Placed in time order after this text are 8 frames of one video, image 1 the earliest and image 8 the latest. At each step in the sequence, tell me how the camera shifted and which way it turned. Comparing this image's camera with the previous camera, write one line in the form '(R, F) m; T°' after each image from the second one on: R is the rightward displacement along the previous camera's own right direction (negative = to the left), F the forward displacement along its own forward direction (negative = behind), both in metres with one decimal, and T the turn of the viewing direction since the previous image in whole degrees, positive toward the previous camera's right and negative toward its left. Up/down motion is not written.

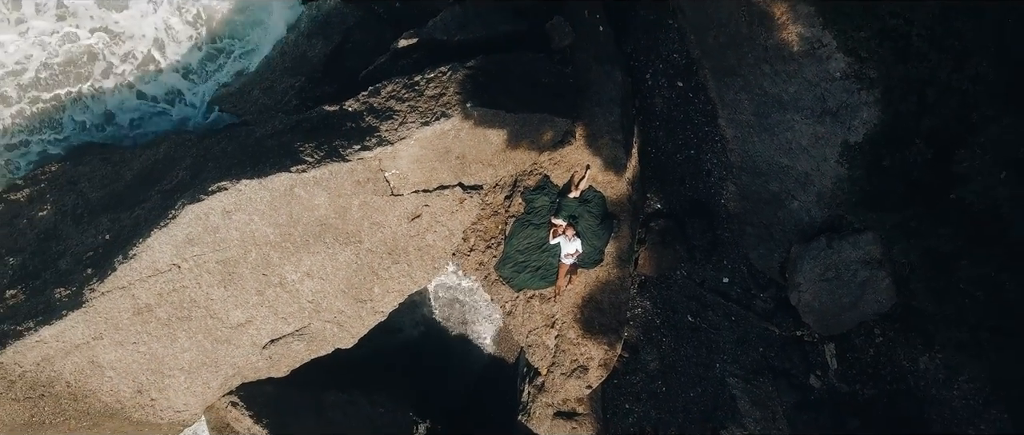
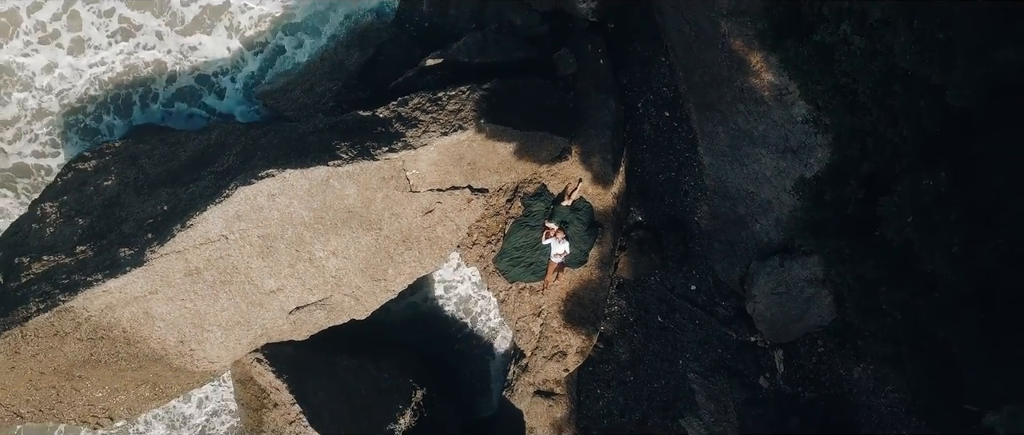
(0.0, -1.1) m; 0°
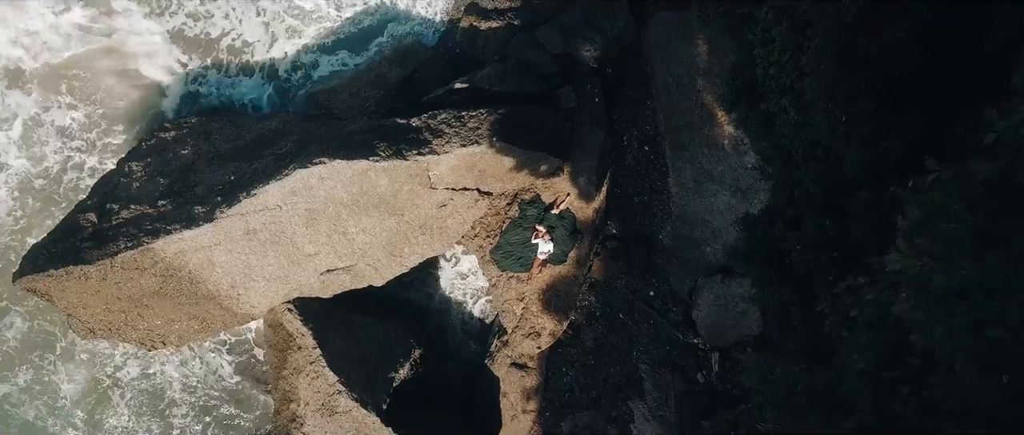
(0.0, -1.8) m; 0°
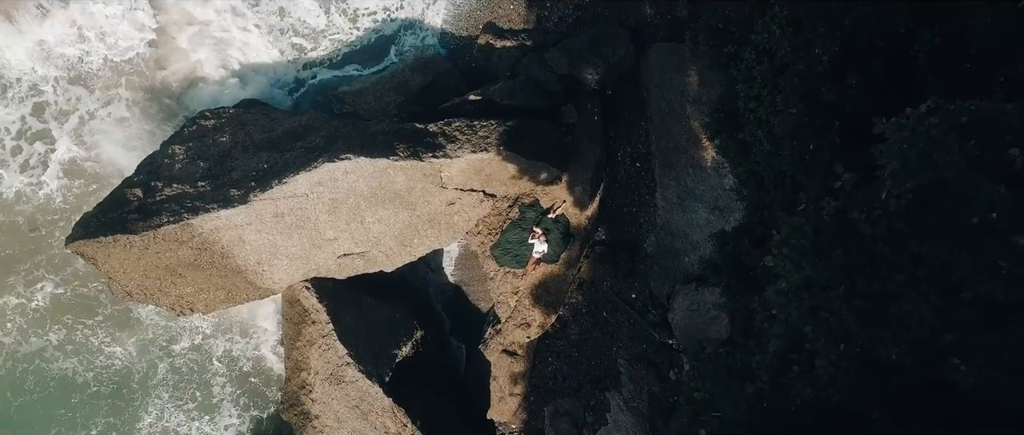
(0.0, -1.1) m; 0°
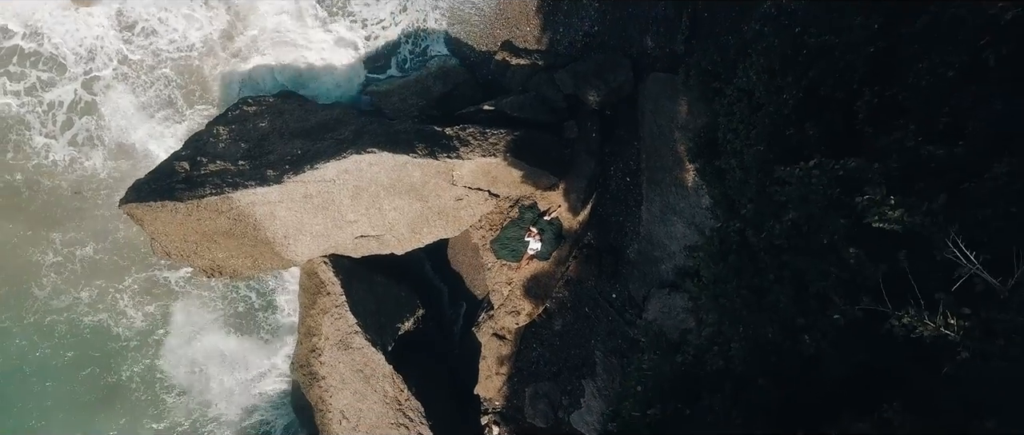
(0.0, -1.4) m; 0°
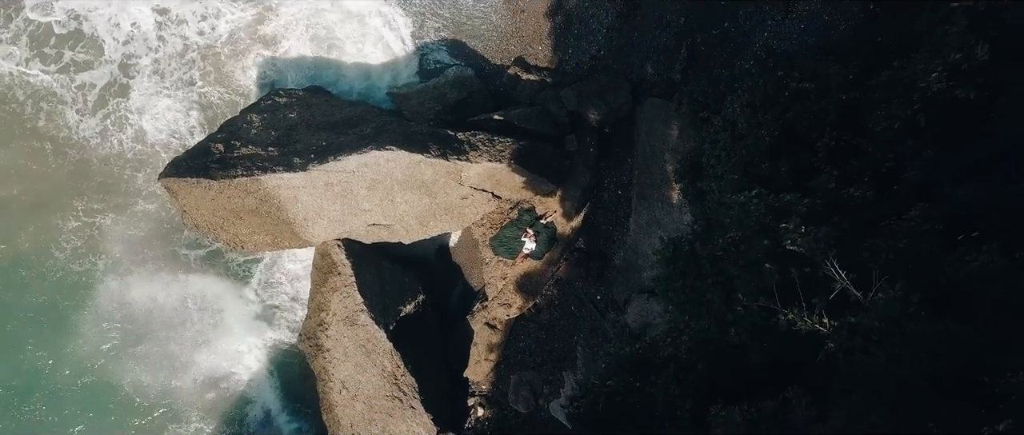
(0.0, -1.2) m; 0°
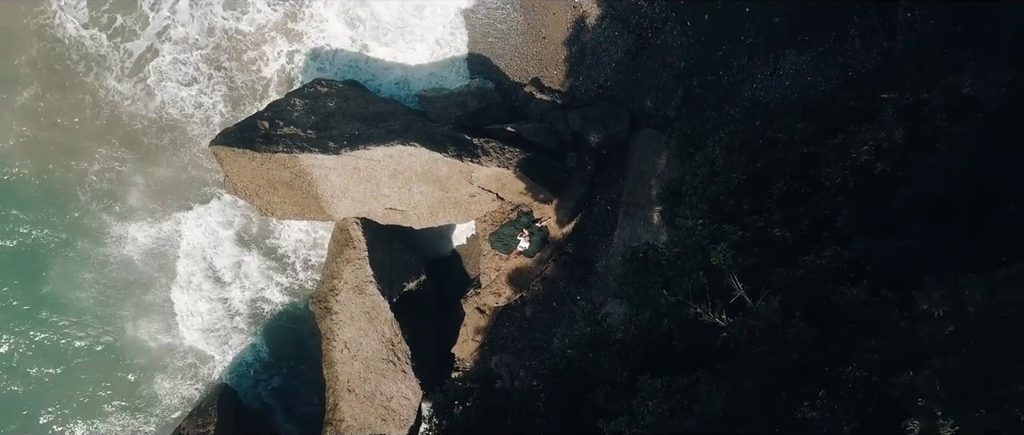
(0.0, -1.9) m; 0°
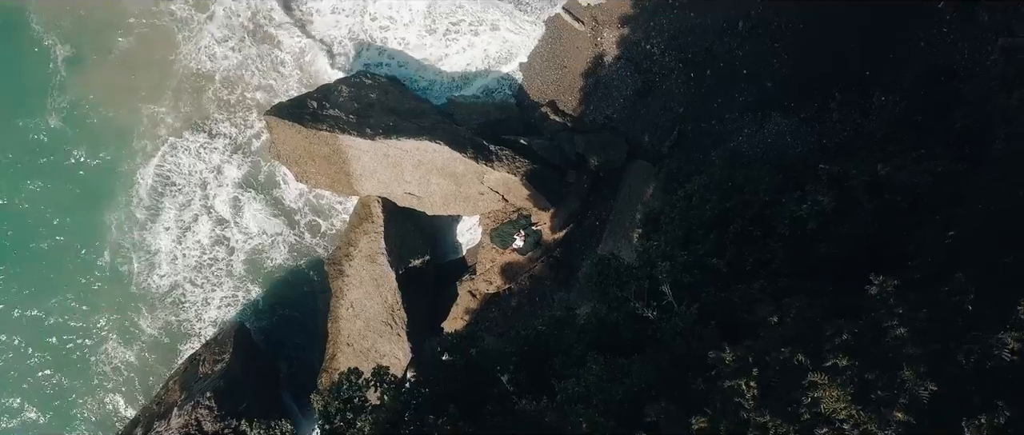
(0.0, -2.3) m; 0°
